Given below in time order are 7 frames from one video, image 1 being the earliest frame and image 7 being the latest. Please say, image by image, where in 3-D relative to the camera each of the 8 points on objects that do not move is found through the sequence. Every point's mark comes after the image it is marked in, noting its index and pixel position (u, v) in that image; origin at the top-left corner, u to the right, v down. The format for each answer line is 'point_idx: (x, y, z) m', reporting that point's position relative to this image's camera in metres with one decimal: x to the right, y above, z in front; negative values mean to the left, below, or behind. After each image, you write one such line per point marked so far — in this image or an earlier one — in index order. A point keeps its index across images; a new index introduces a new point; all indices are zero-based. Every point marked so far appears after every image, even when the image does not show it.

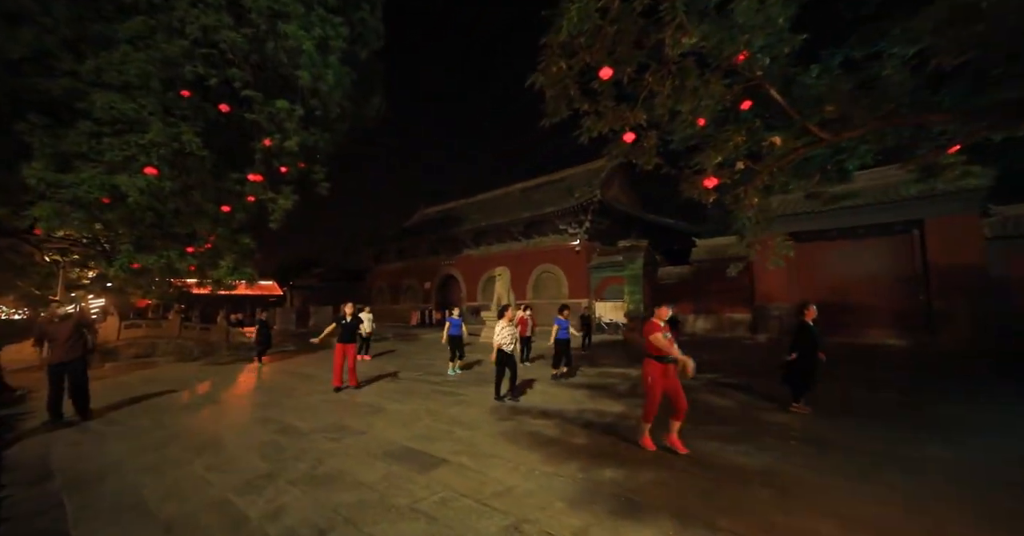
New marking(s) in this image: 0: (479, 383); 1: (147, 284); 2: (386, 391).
0: (-0.5, -1.8, +6.6) m
1: (-9.3, -0.4, +10.8) m
2: (-1.8, -1.8, +6.2) m
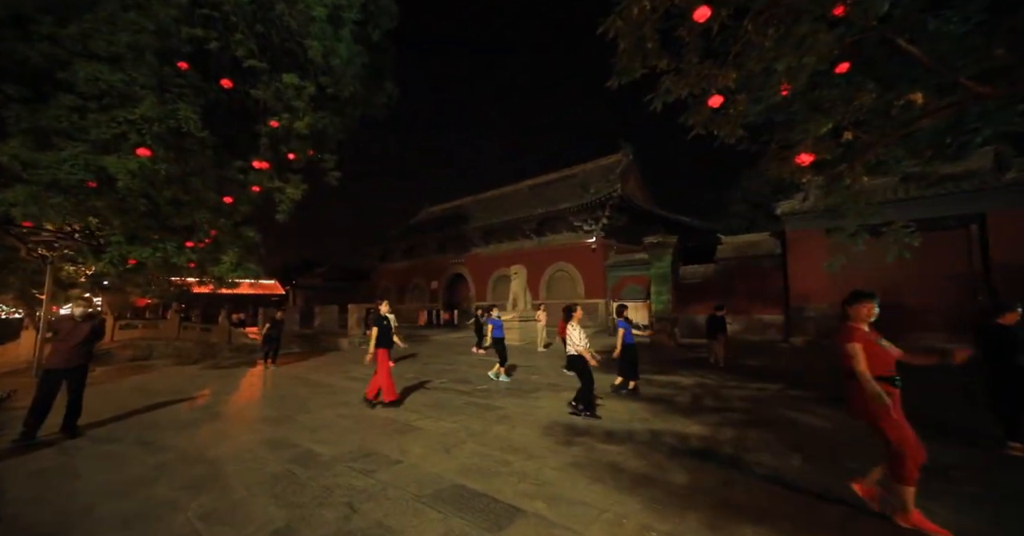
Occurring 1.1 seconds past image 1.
0: (0.0, -1.7, +5.8) m
1: (-8.7, -0.4, +10.1) m
2: (-1.3, -1.7, +5.4) m
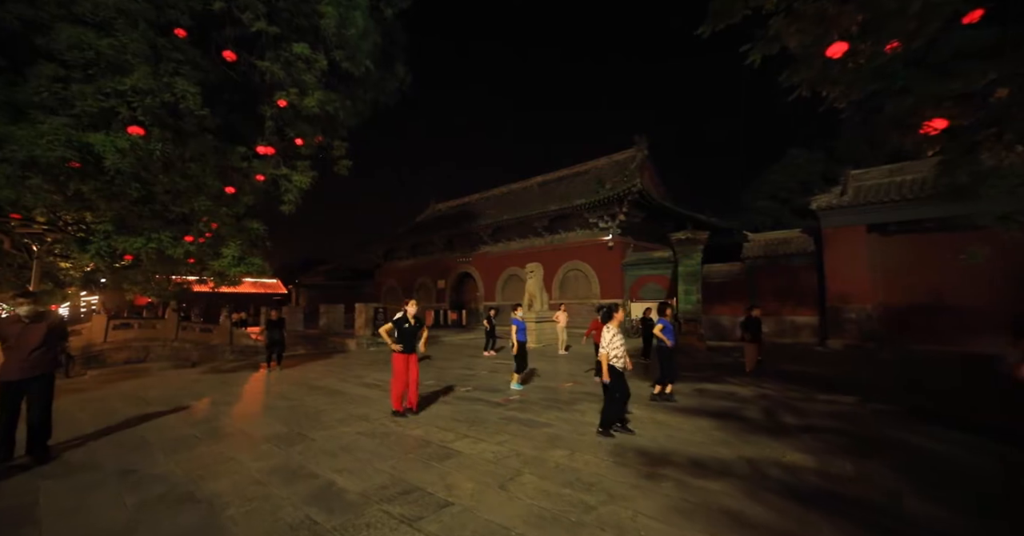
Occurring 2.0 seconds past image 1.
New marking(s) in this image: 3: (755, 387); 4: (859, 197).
0: (+0.5, -1.7, +5.1) m
1: (-8.2, -0.3, +9.4) m
2: (-0.8, -1.6, +4.7) m
3: (+3.5, -1.7, +6.1) m
4: (+9.0, +1.9, +11.1) m
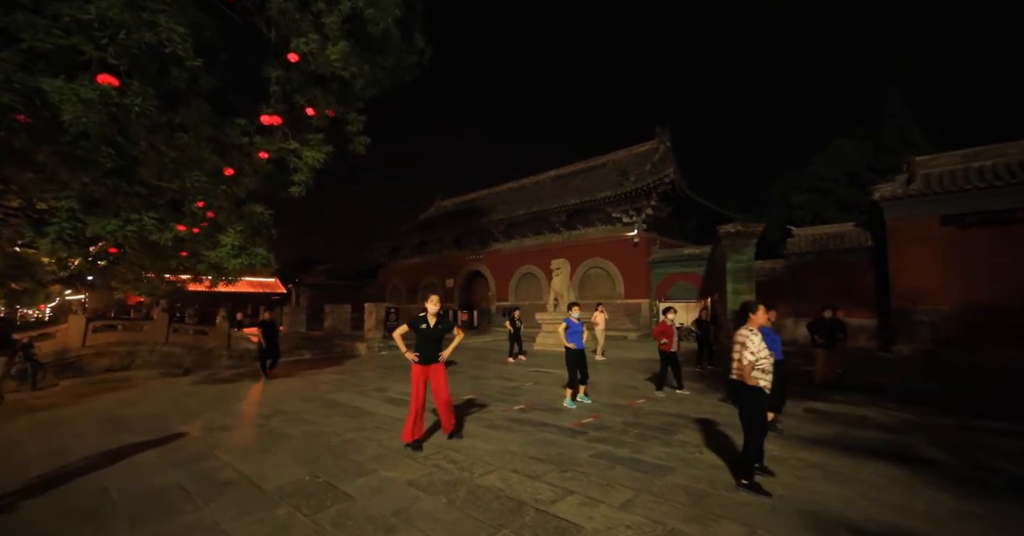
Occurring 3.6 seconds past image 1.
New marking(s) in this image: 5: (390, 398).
0: (+1.3, -1.6, +3.9) m
1: (-7.4, -0.1, +8.2) m
2: (0.0, -1.5, +3.5) m
3: (+4.3, -1.6, +4.9) m
4: (+9.8, +1.9, +9.9) m
5: (-1.7, -1.8, +6.0) m
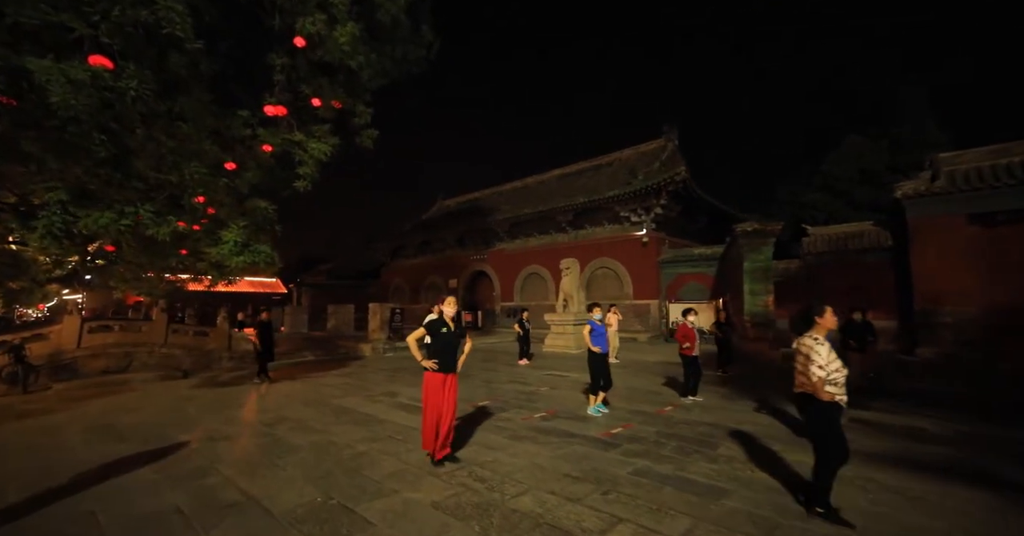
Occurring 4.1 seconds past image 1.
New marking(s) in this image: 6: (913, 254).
0: (+1.5, -1.5, +3.6) m
1: (-7.2, -0.1, +7.8) m
2: (+0.2, -1.5, +3.1) m
3: (+4.6, -1.6, +4.6) m
4: (+10.0, +1.9, +9.6) m
5: (-1.5, -1.8, +5.7) m
6: (+9.5, +0.3, +10.1) m
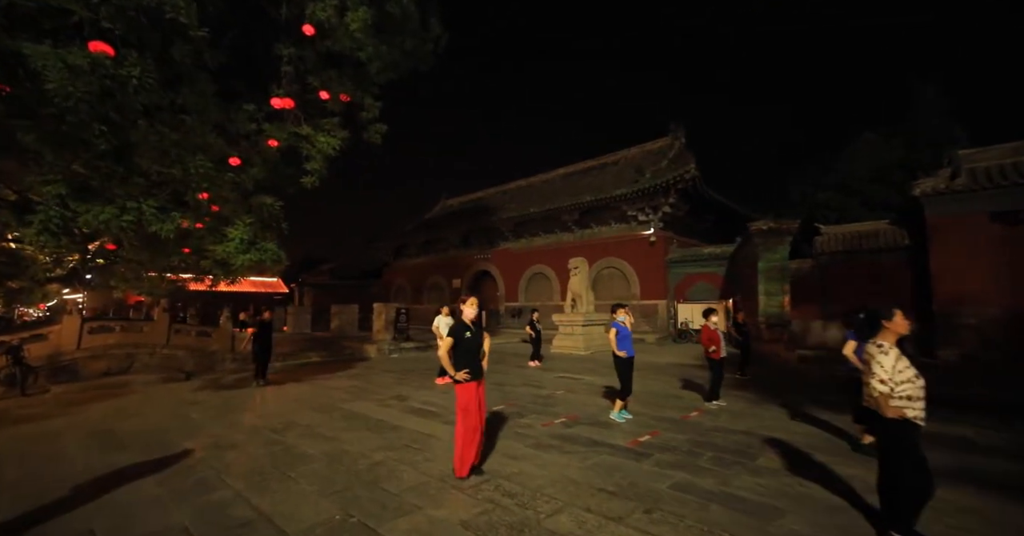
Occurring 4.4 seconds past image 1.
0: (+1.8, -1.5, +3.3) m
1: (-7.0, -0.1, +7.6) m
2: (+0.4, -1.5, +2.9) m
3: (+4.8, -1.6, +4.4) m
4: (+10.2, +1.9, +9.4) m
5: (-1.3, -1.8, +5.5) m
6: (+9.8, +0.3, +9.8) m
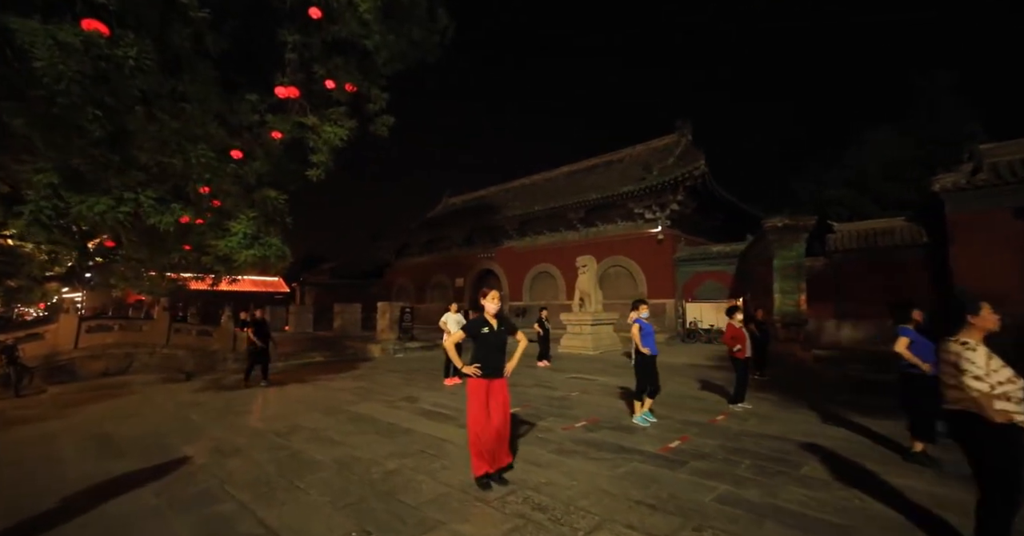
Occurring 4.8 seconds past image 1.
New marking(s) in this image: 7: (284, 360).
0: (+1.9, -1.5, +3.1) m
1: (-6.8, 0.0, +7.4) m
2: (+0.6, -1.5, +2.7) m
3: (+5.0, -1.6, +4.1) m
4: (+10.4, +2.0, +9.1) m
5: (-1.1, -1.8, +5.2) m
6: (+10.0, +0.4, +9.6) m
7: (-5.5, -2.2, +10.3) m
